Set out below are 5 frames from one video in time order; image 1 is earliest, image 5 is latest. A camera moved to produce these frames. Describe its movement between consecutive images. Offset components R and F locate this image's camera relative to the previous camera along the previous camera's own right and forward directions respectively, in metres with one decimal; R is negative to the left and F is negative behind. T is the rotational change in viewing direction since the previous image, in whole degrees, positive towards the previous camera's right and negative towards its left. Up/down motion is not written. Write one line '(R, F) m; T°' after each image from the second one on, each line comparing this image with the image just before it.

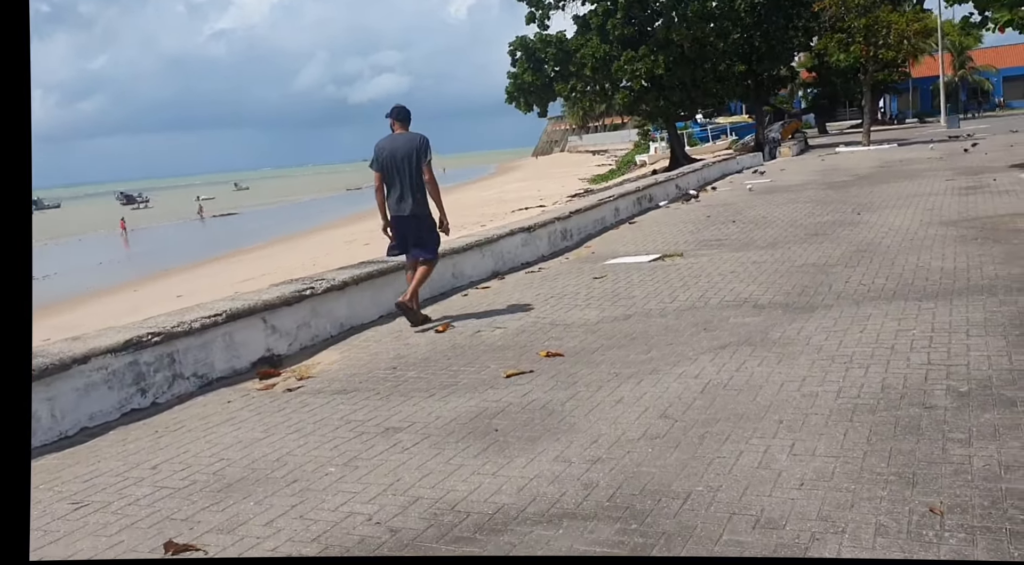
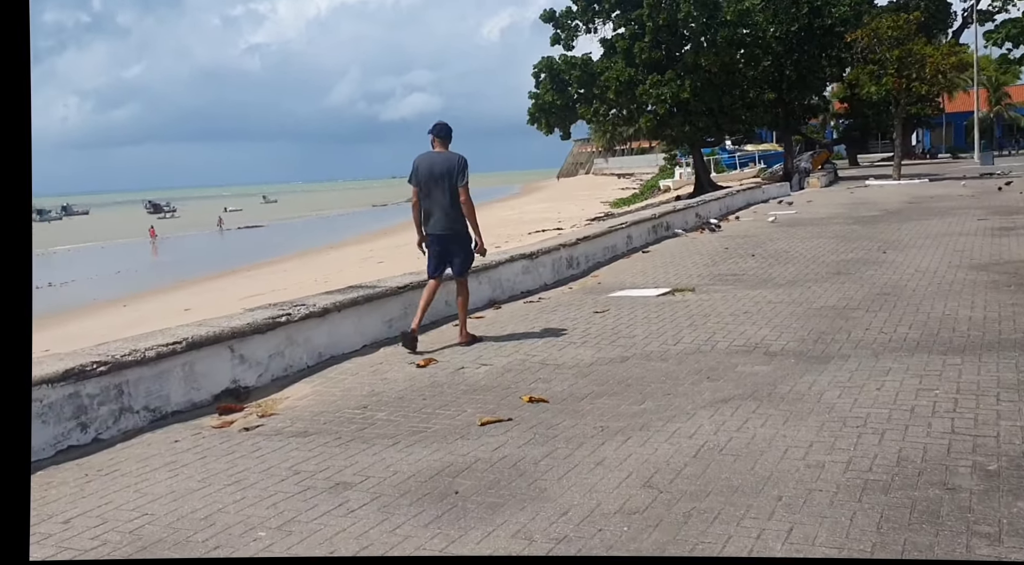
(+0.3, +0.5) m; -2°
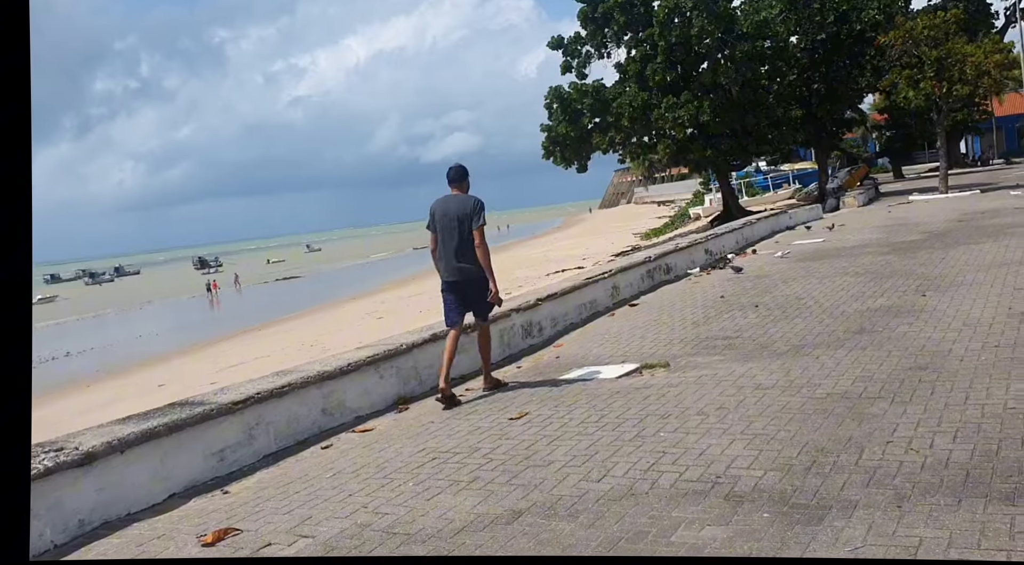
(+1.3, +2.5) m; -3°
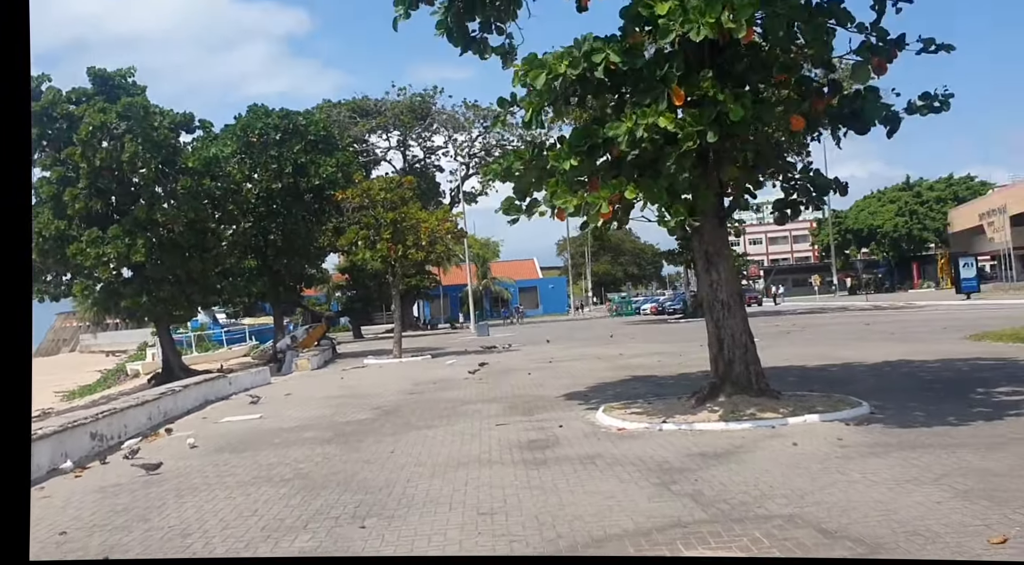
(+1.9, +3.6) m; +34°
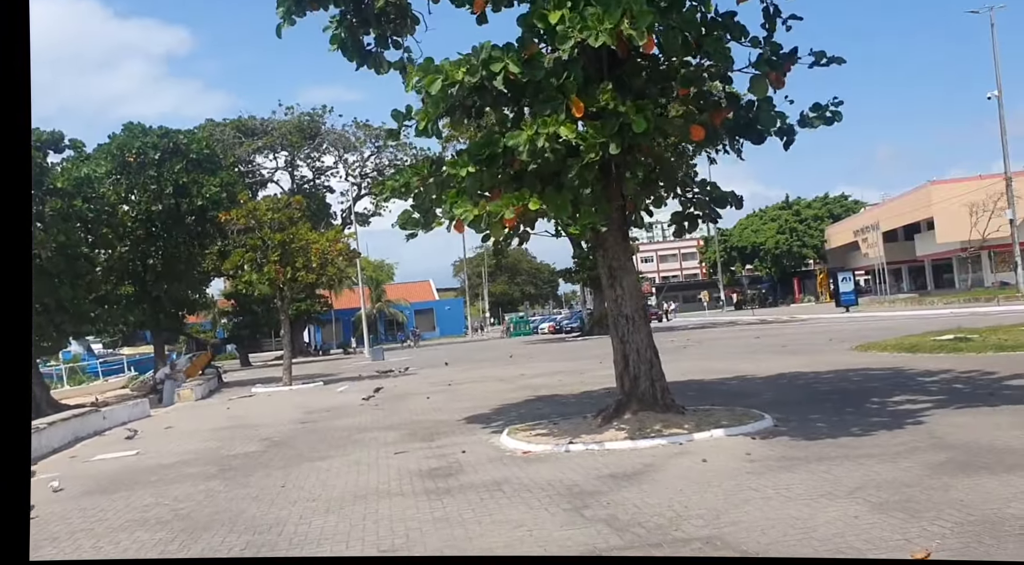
(0.0, +0.4) m; +7°
